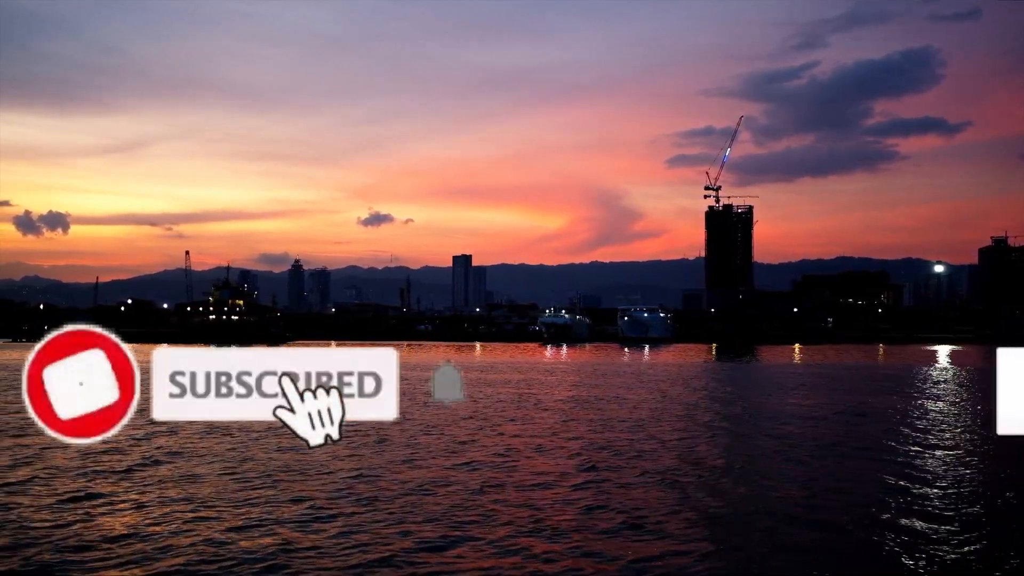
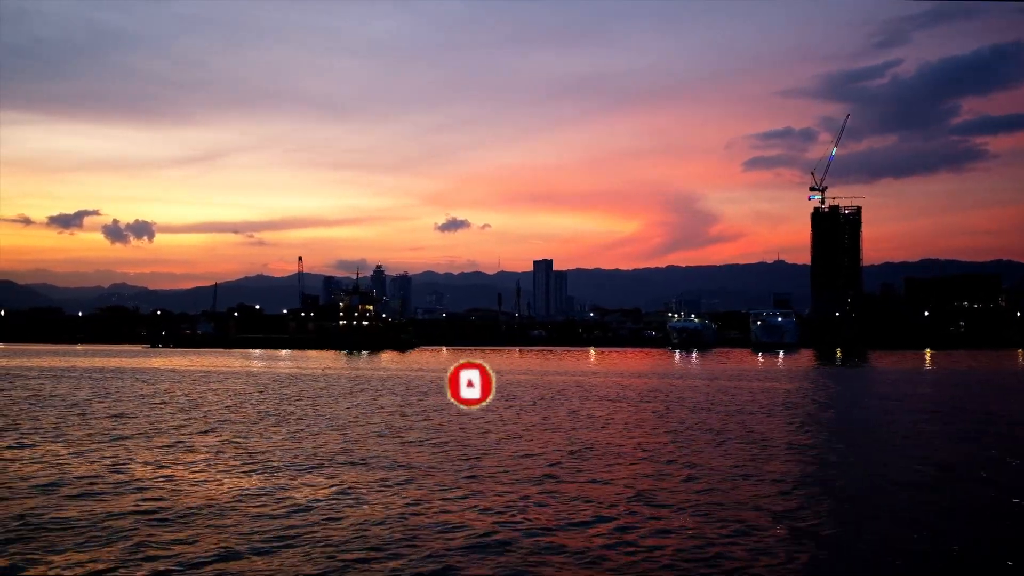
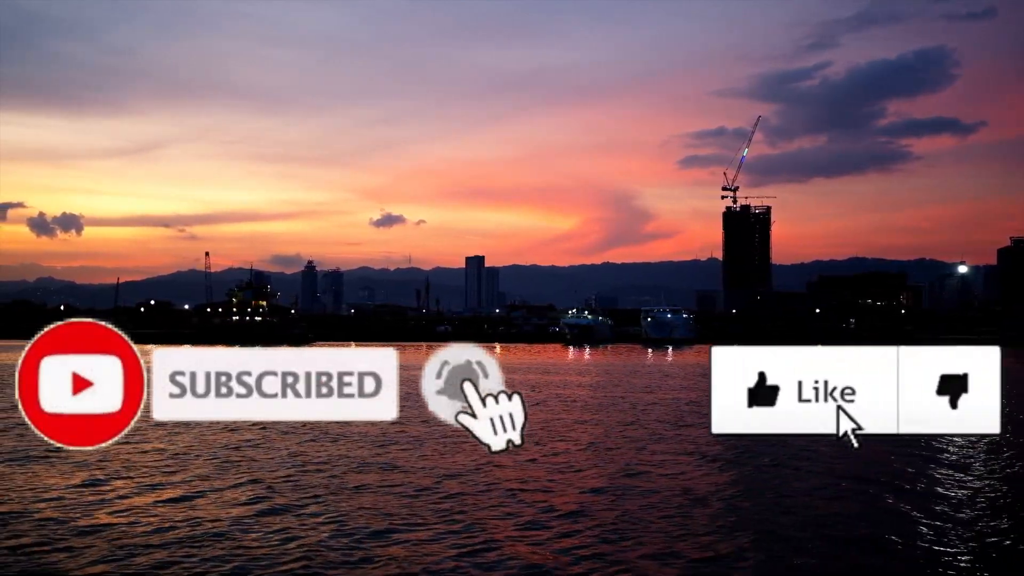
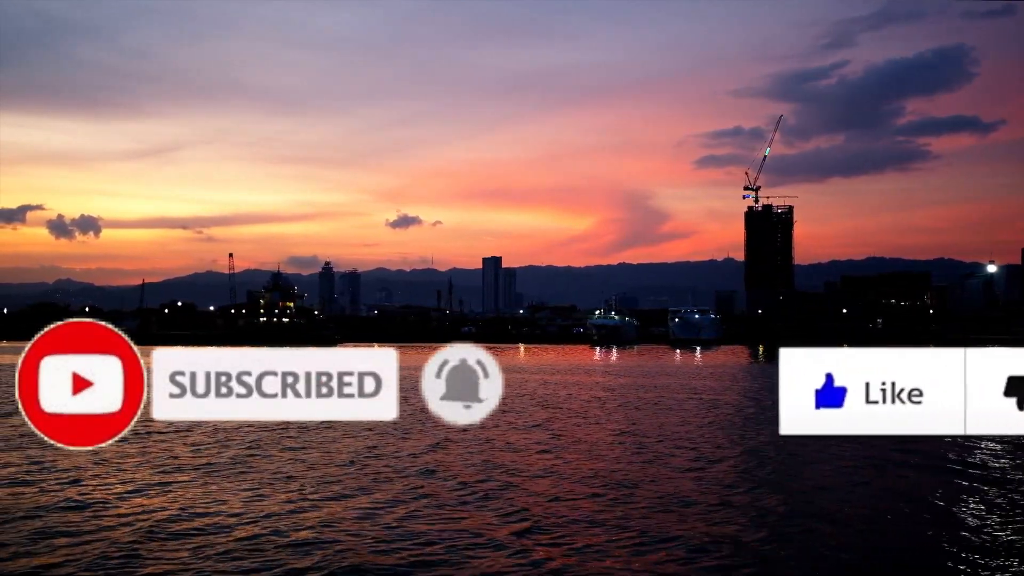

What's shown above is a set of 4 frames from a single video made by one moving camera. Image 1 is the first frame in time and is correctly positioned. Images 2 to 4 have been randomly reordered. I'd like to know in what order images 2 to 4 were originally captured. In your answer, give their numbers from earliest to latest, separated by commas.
3, 4, 2
